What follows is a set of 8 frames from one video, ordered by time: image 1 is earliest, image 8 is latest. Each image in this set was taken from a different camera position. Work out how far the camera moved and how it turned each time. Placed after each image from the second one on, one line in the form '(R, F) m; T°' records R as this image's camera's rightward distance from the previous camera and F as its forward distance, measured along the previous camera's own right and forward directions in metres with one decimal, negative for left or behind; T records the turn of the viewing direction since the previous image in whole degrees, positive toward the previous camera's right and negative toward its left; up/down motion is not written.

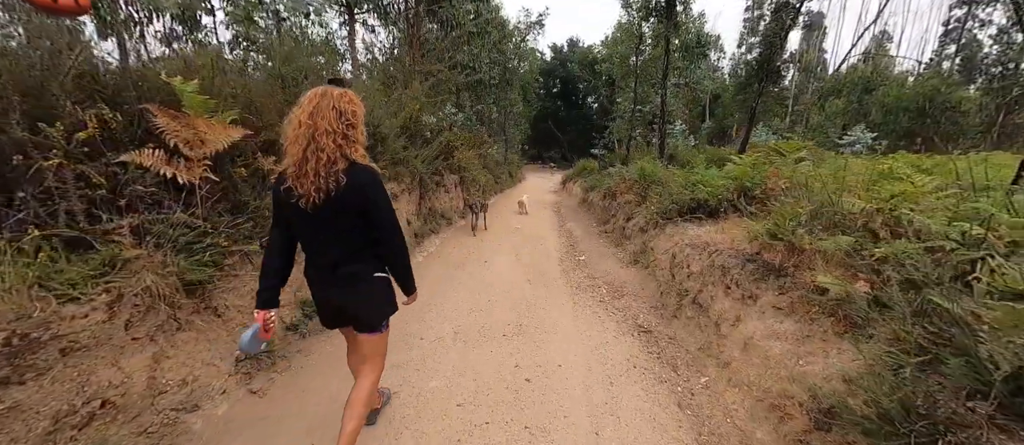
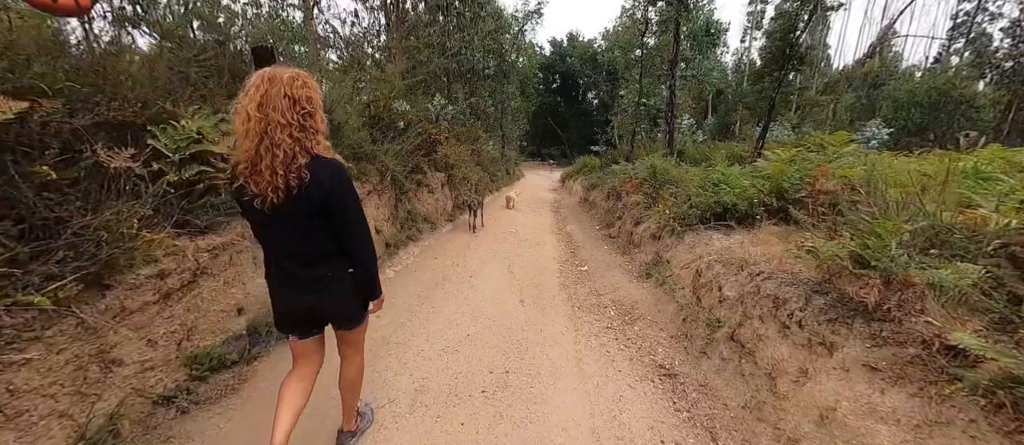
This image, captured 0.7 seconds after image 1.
(+0.2, +1.1) m; 0°
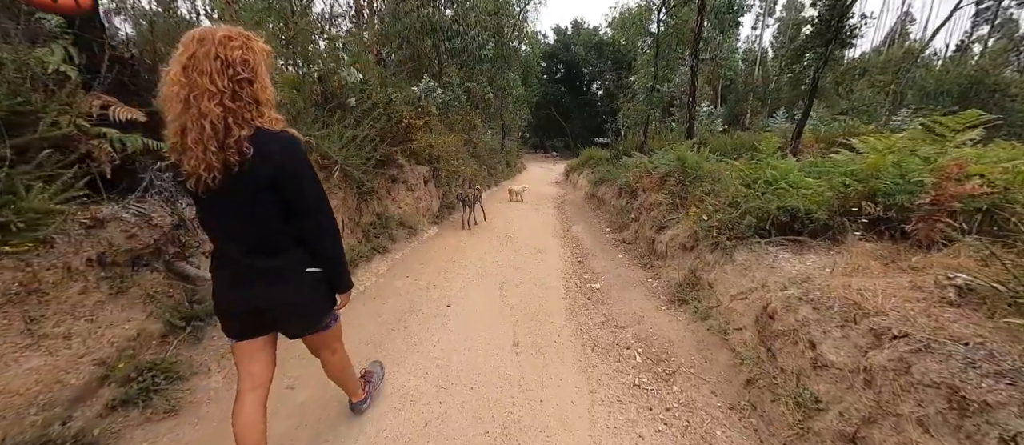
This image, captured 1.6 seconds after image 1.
(+0.1, +1.4) m; 0°
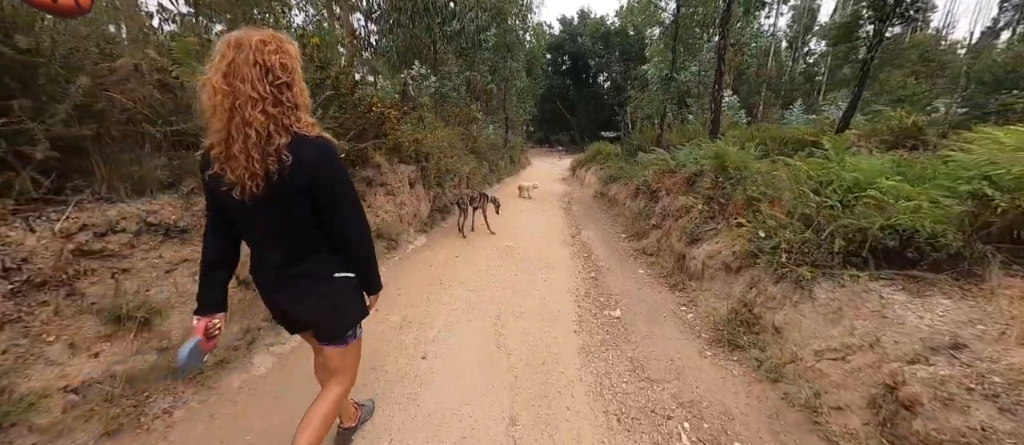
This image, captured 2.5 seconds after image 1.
(+0.1, +1.1) m; -1°
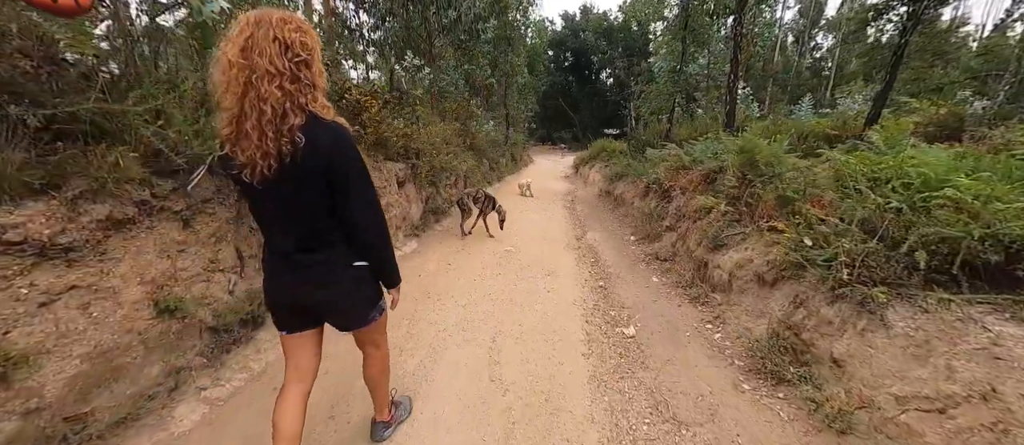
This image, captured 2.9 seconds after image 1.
(+0.1, +0.6) m; 0°
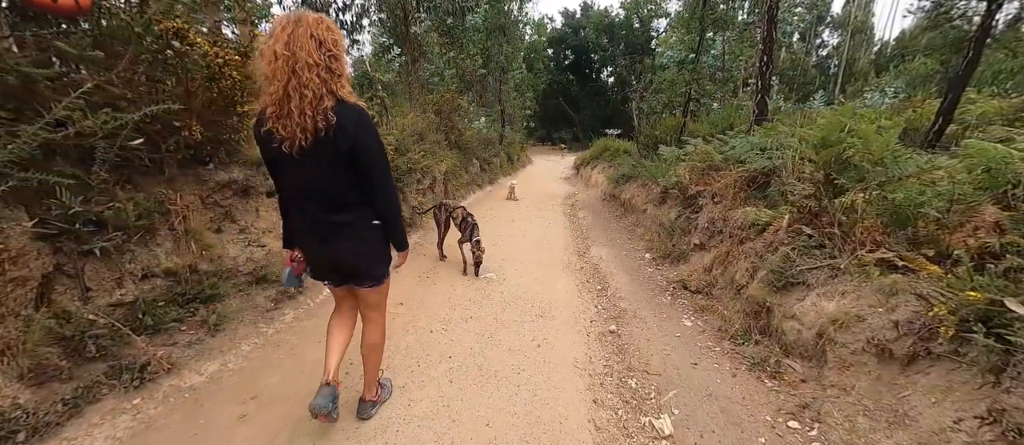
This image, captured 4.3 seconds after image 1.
(+0.3, +1.5) m; 0°
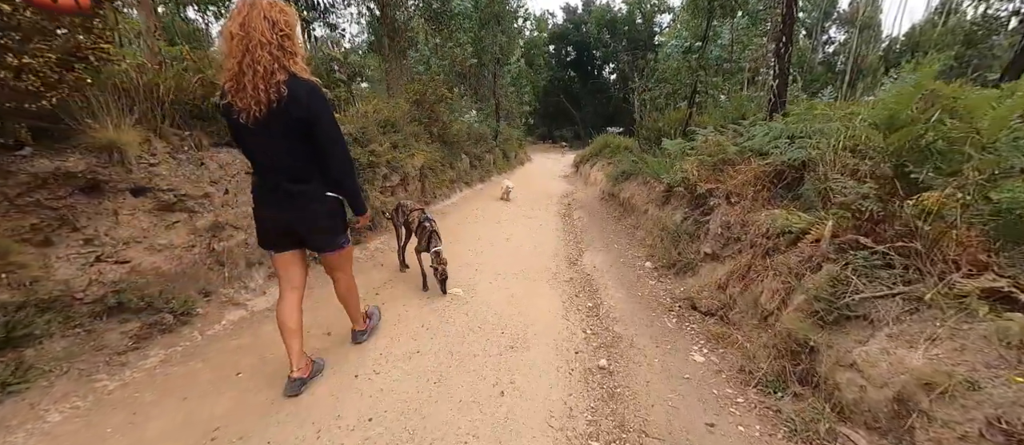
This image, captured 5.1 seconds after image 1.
(+0.4, +0.8) m; 0°
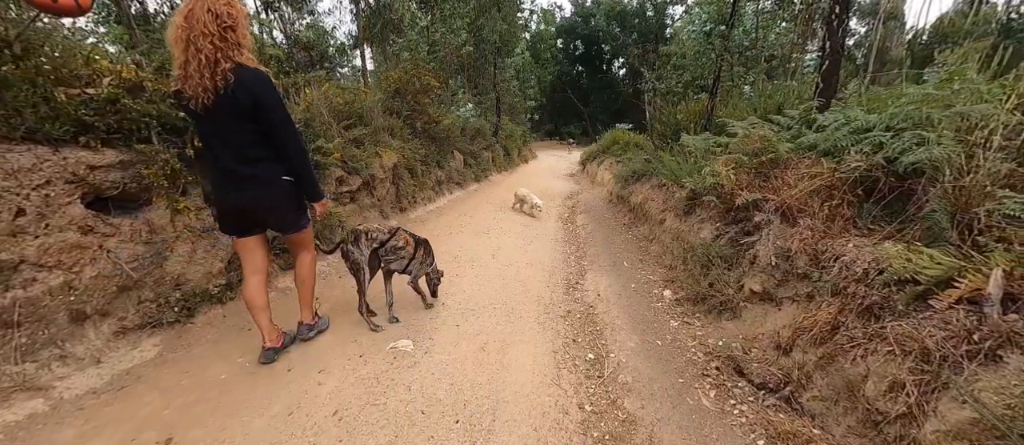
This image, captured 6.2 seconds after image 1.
(+0.3, +1.1) m; -1°
